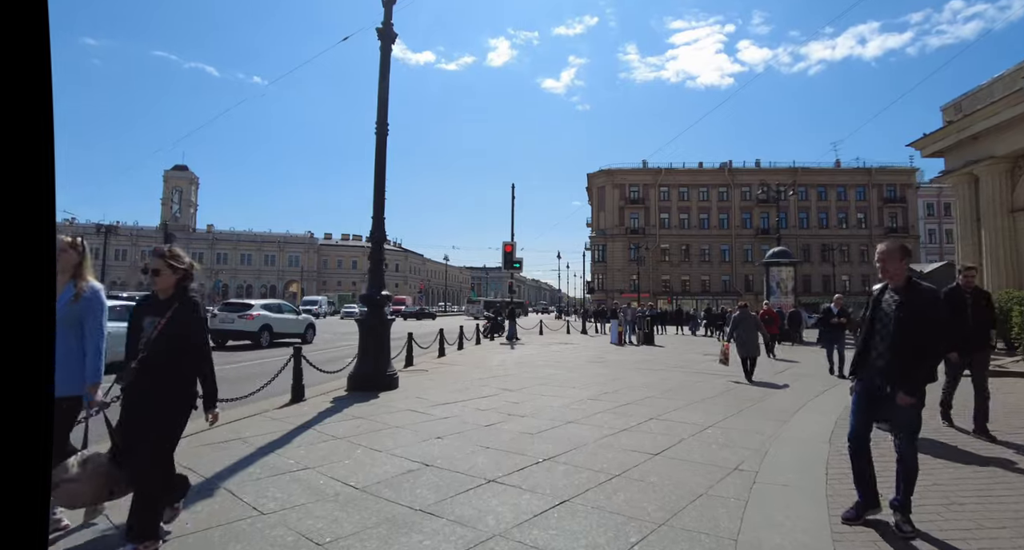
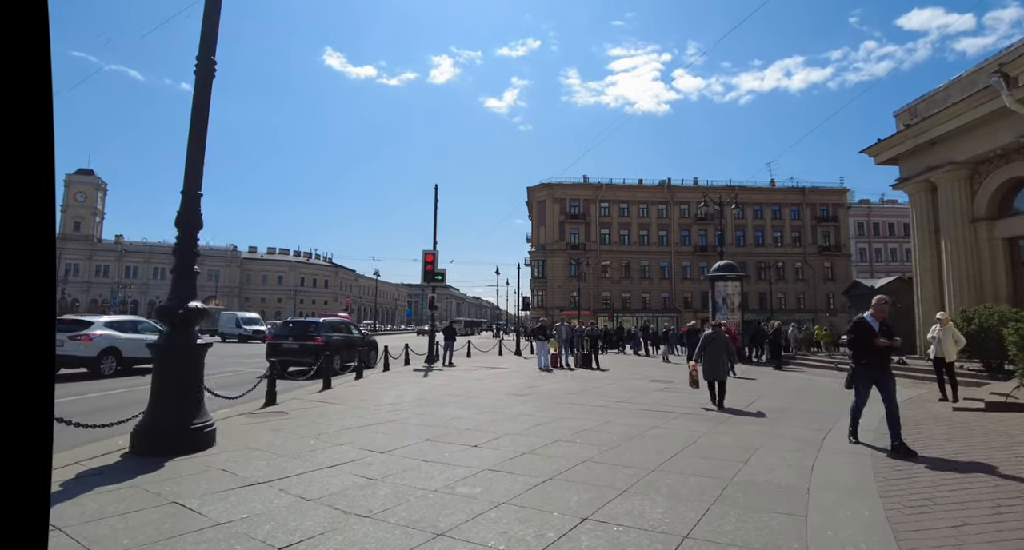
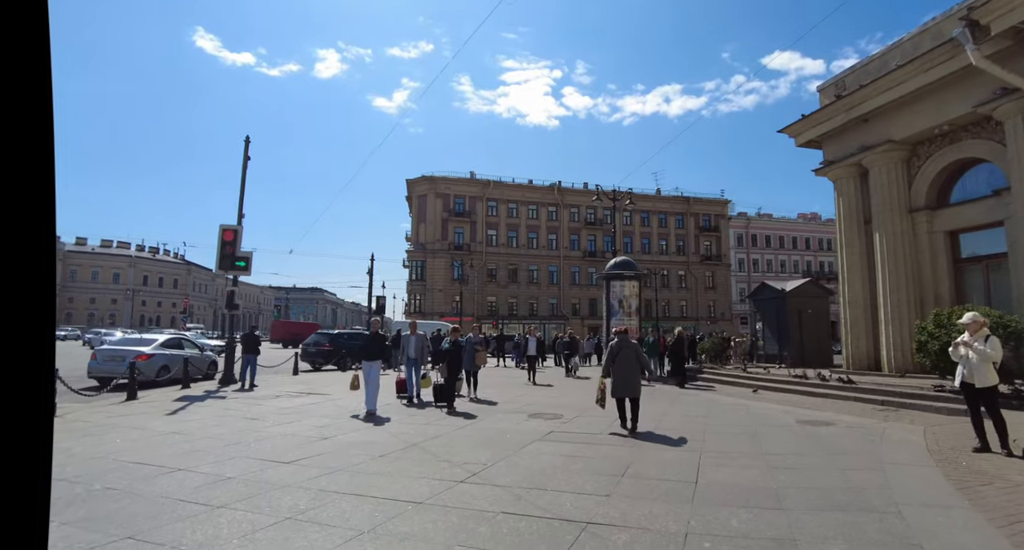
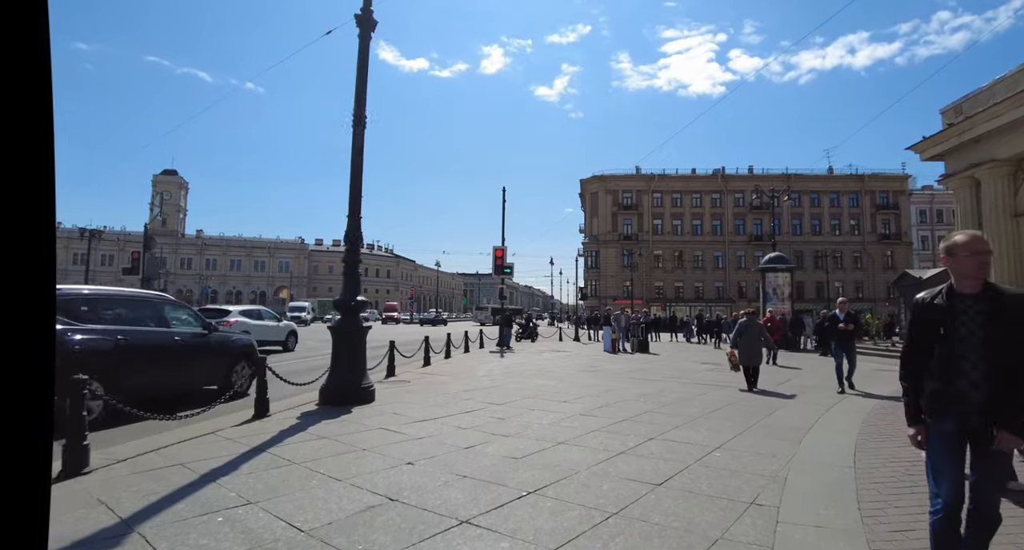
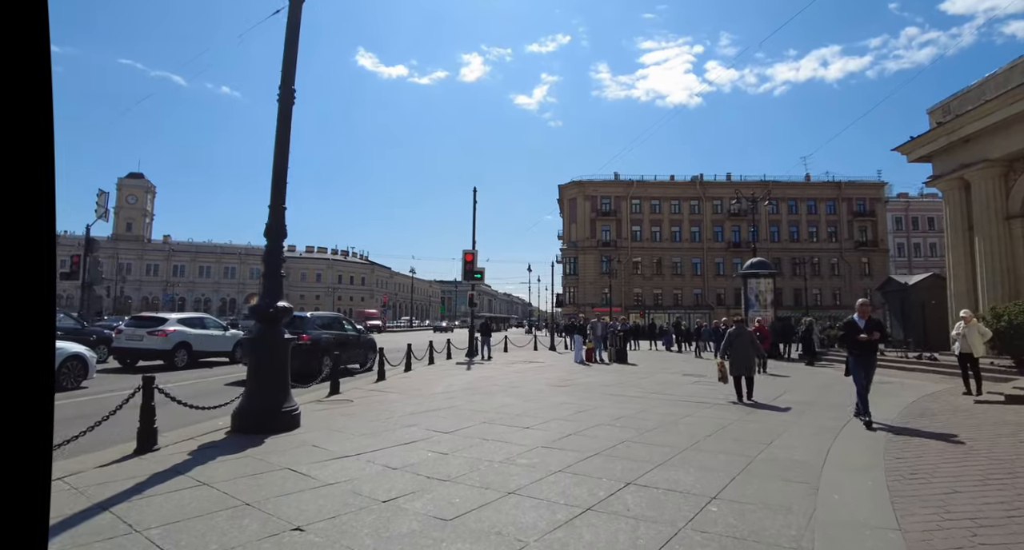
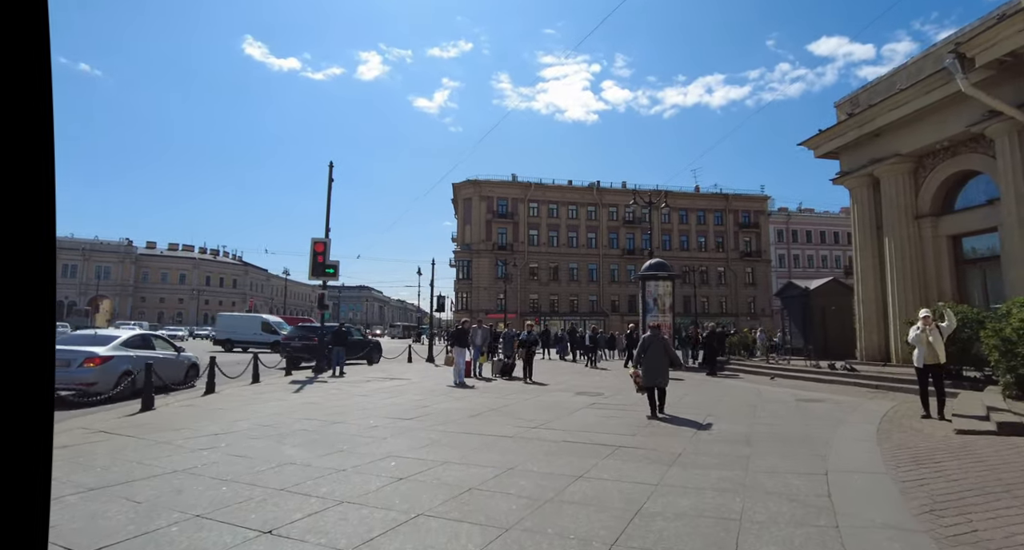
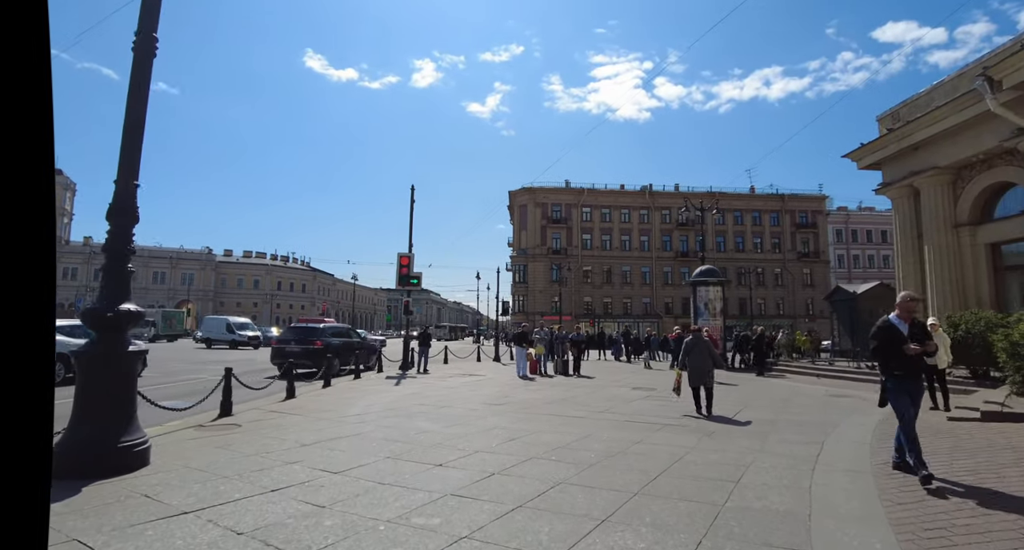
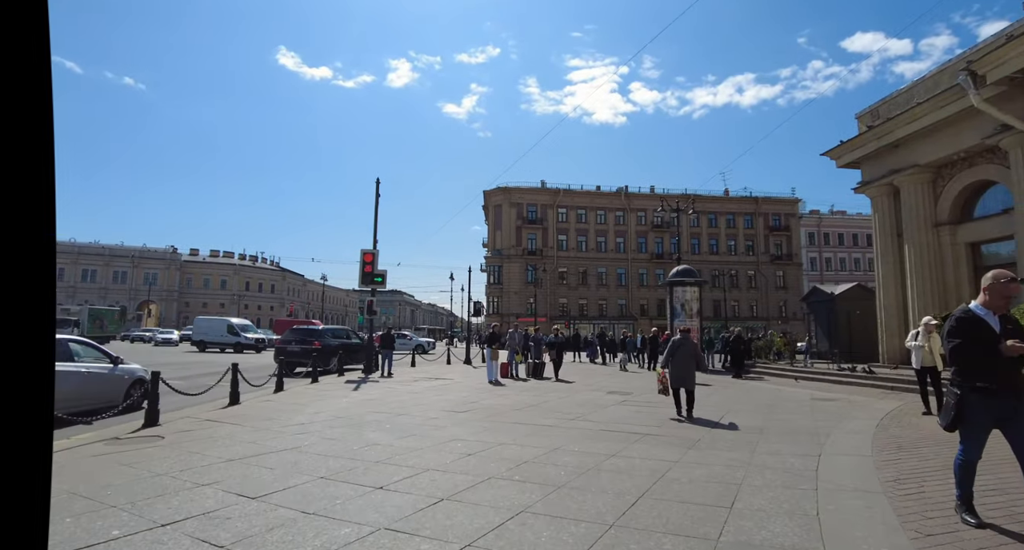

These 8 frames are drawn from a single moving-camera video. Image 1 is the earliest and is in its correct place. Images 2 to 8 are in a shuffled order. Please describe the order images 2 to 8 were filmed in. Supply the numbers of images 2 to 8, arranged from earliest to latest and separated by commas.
4, 5, 2, 7, 8, 6, 3
